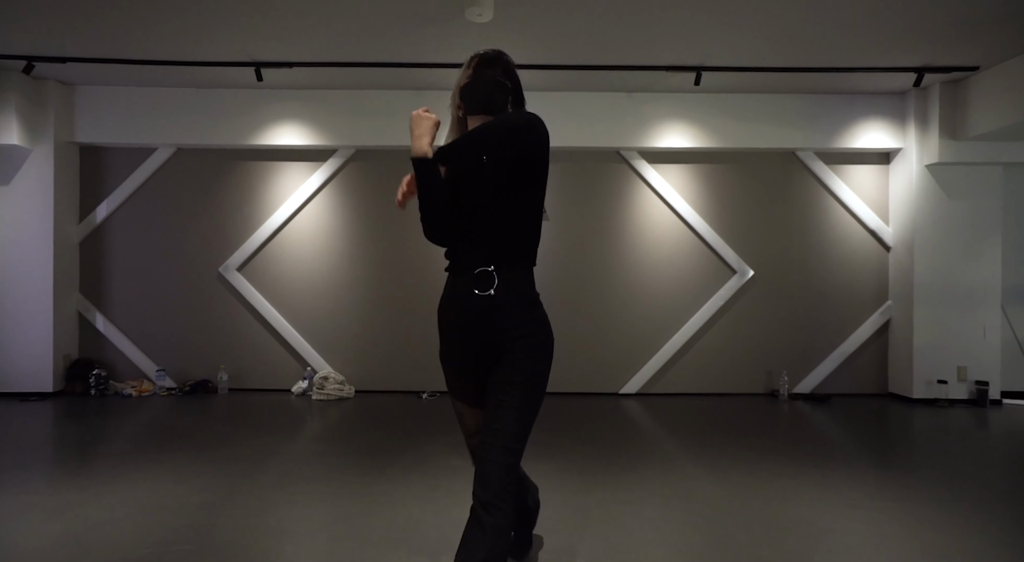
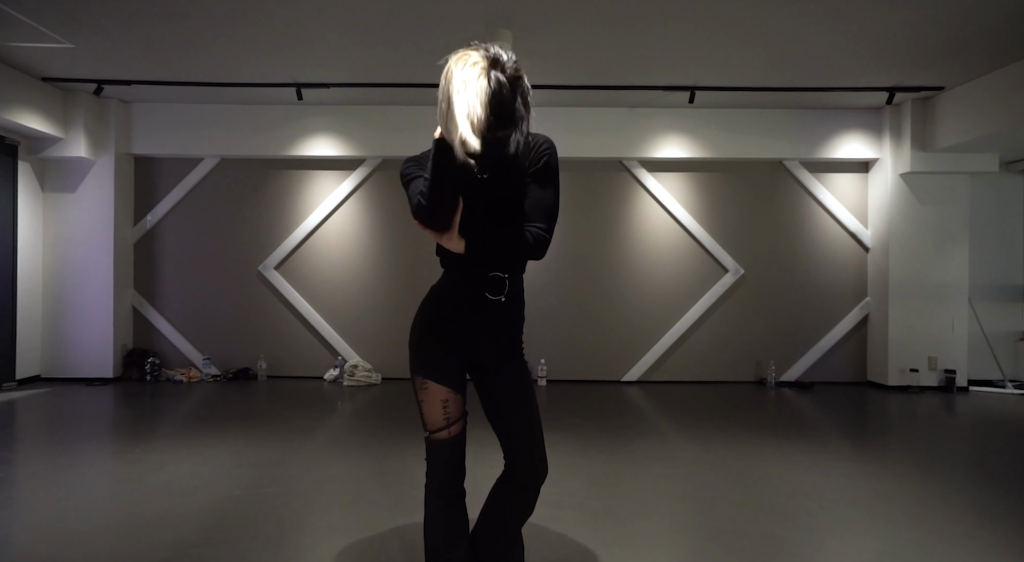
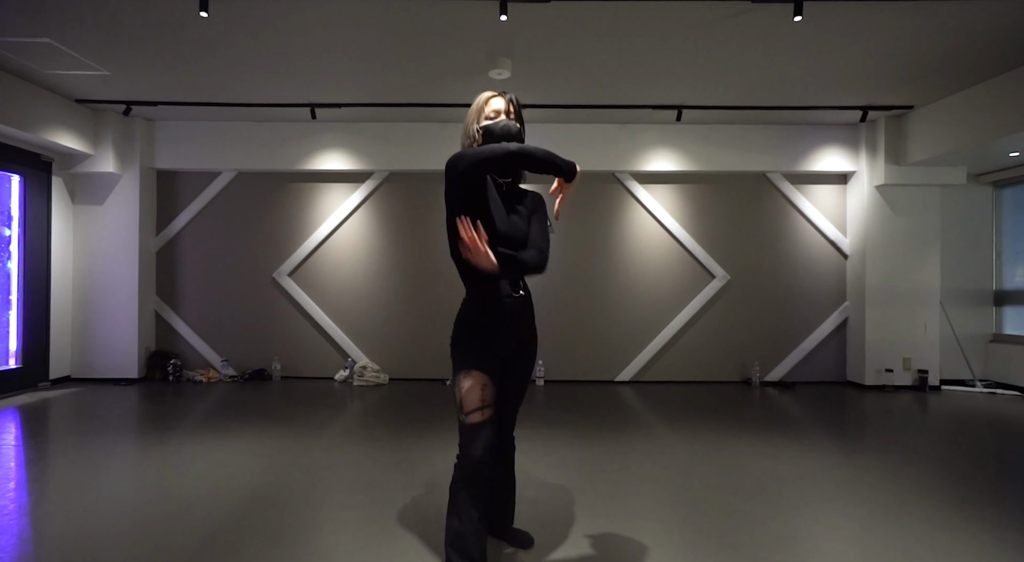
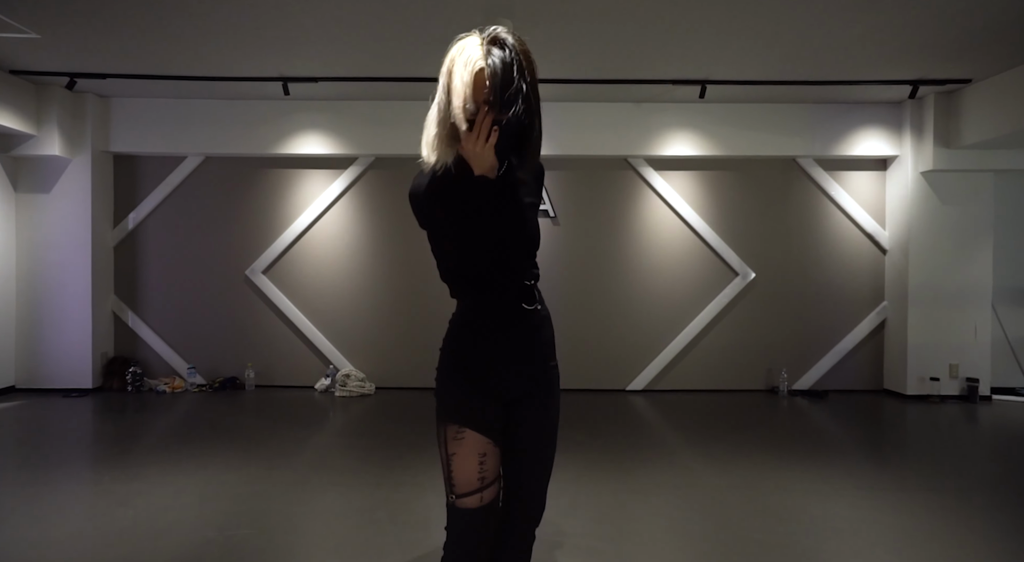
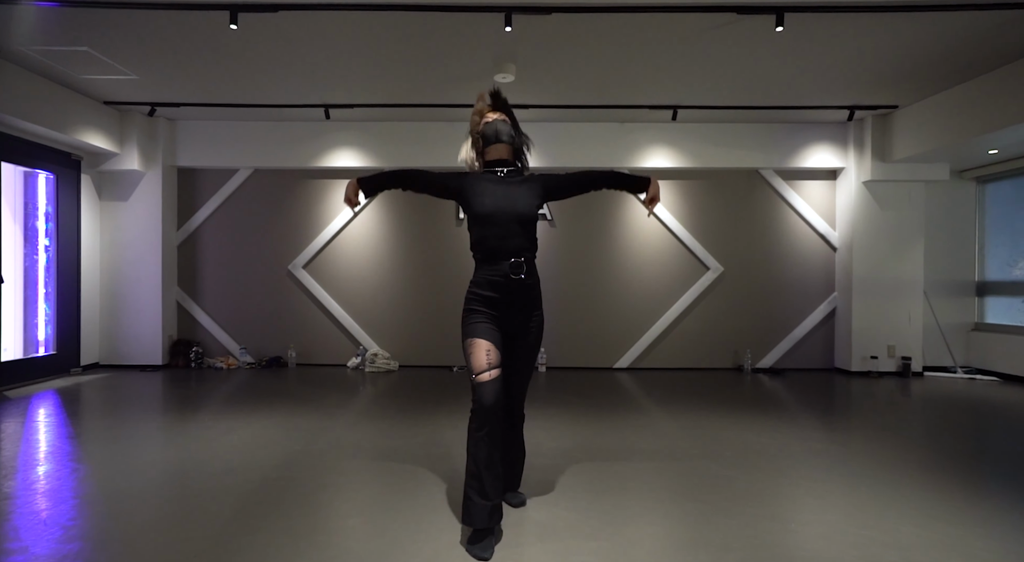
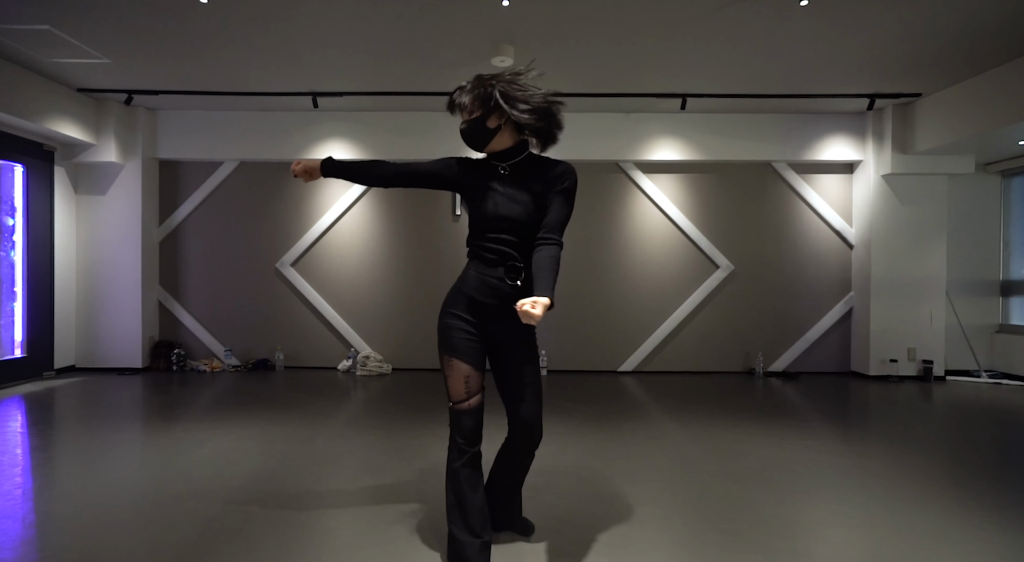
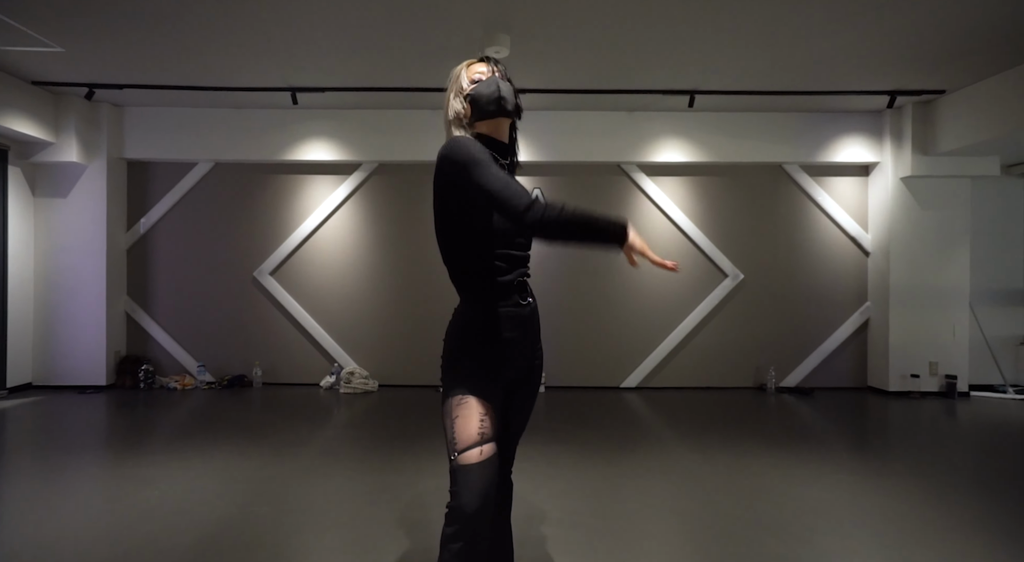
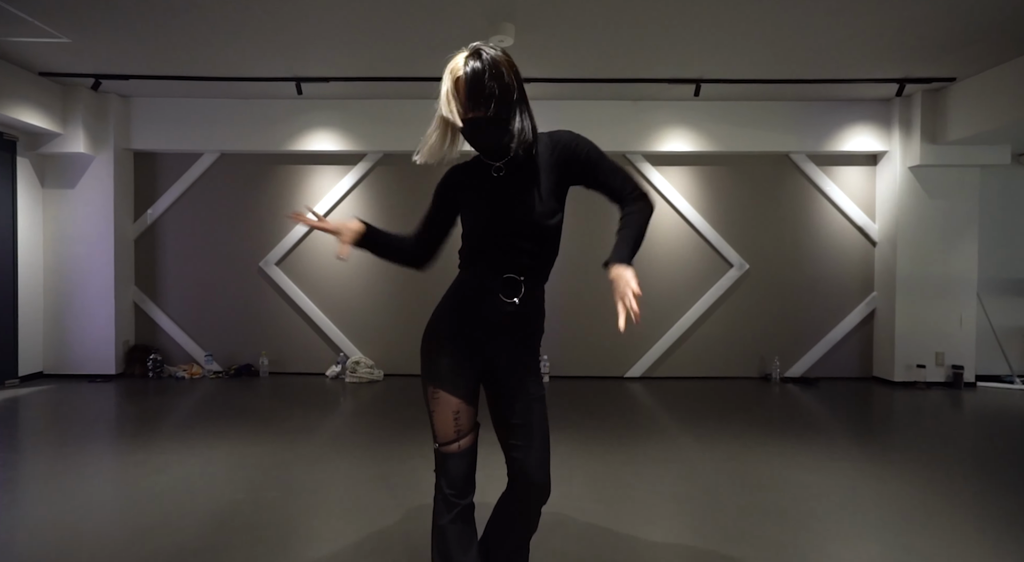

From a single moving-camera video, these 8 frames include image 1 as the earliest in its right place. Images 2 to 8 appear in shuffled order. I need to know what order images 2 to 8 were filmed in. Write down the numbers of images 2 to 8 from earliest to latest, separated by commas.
2, 6, 8, 4, 7, 3, 5
